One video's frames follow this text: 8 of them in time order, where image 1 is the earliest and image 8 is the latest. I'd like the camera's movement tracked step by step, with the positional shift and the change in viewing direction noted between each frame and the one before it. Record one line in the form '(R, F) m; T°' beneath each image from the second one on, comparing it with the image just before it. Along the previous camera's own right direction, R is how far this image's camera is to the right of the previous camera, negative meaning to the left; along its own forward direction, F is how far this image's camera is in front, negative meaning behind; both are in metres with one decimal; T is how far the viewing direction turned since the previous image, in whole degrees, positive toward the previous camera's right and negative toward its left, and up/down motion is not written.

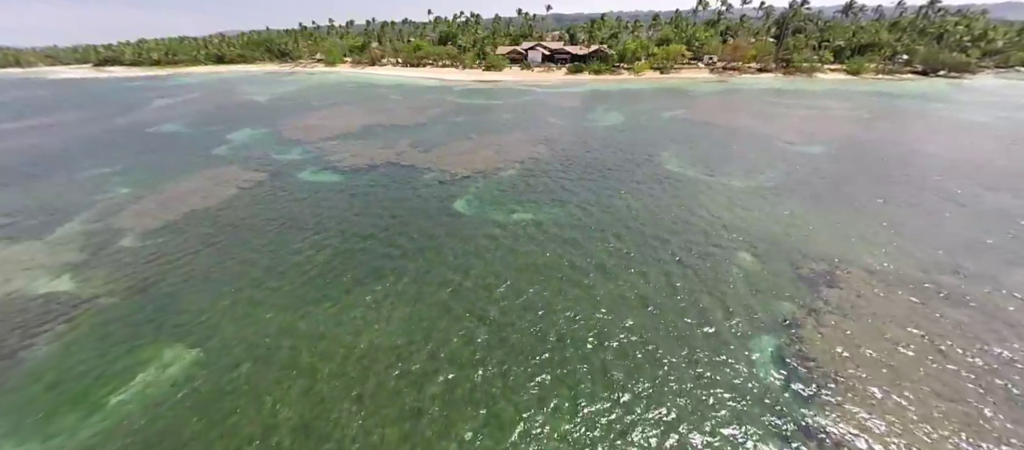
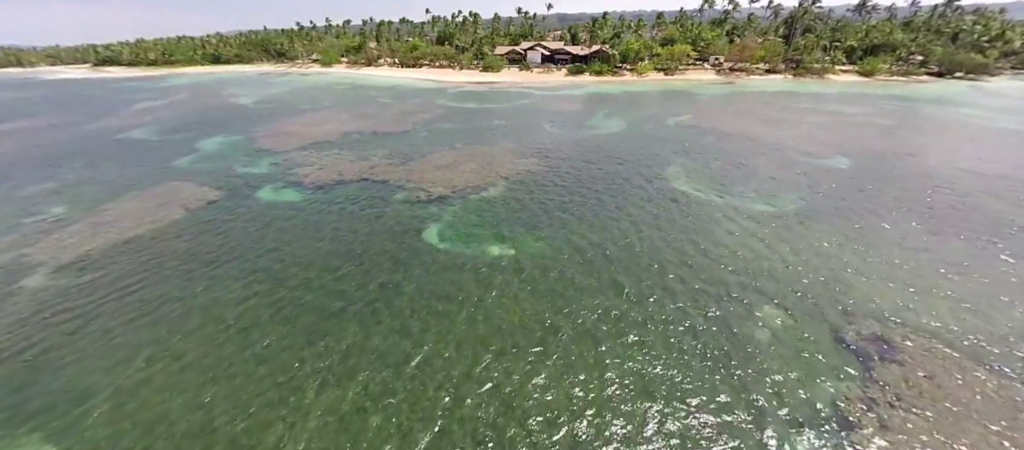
(+1.0, +4.3) m; 0°
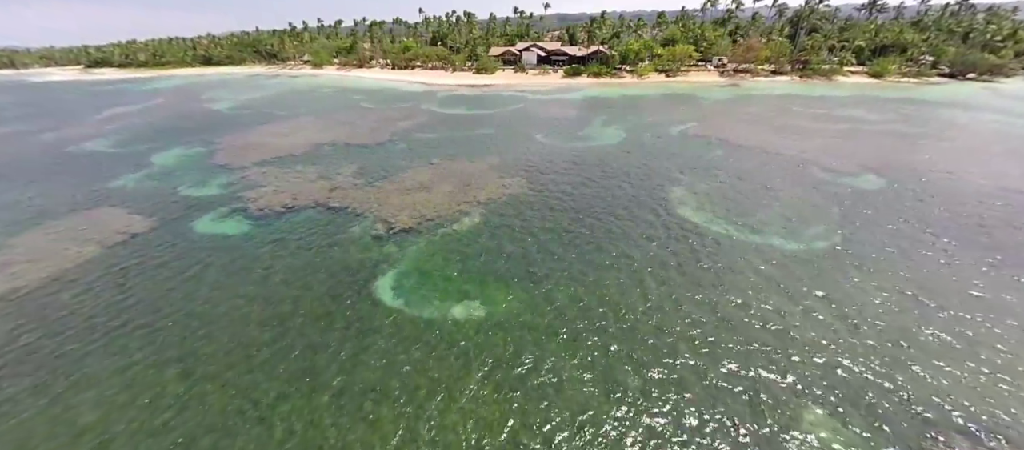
(+1.1, +4.8) m; 0°
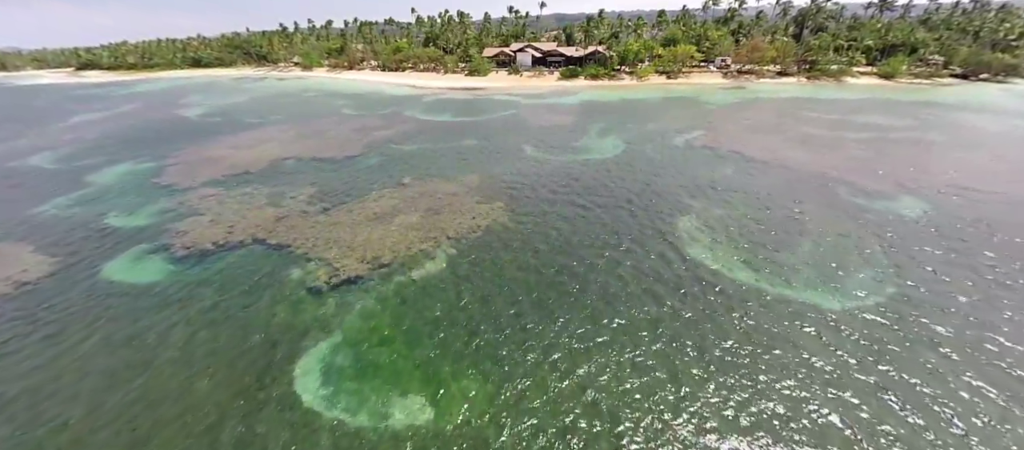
(+1.2, +4.9) m; 0°
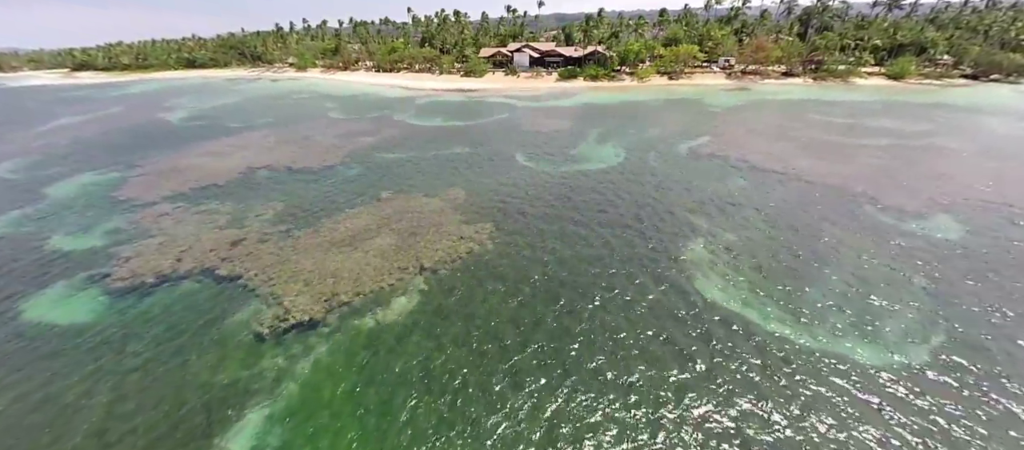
(+0.8, +3.1) m; 0°
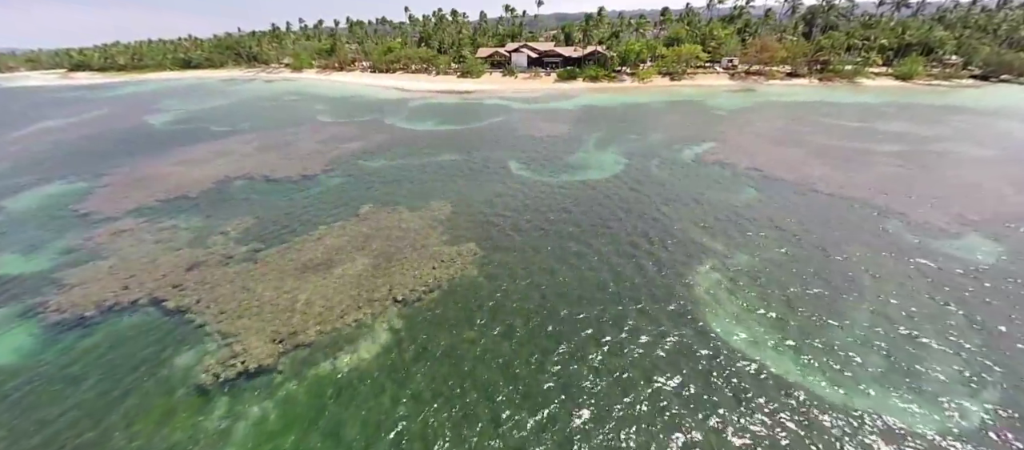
(+0.7, +2.5) m; 0°
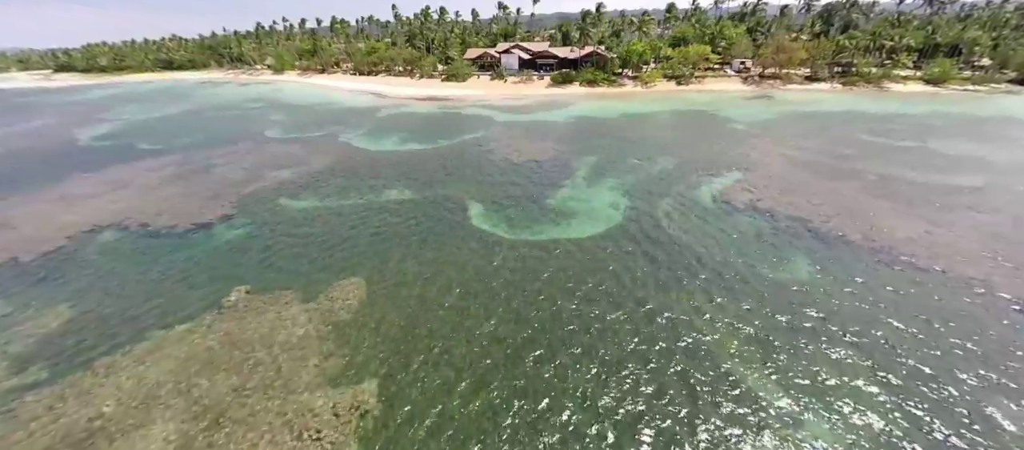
(+2.7, +9.0) m; 0°
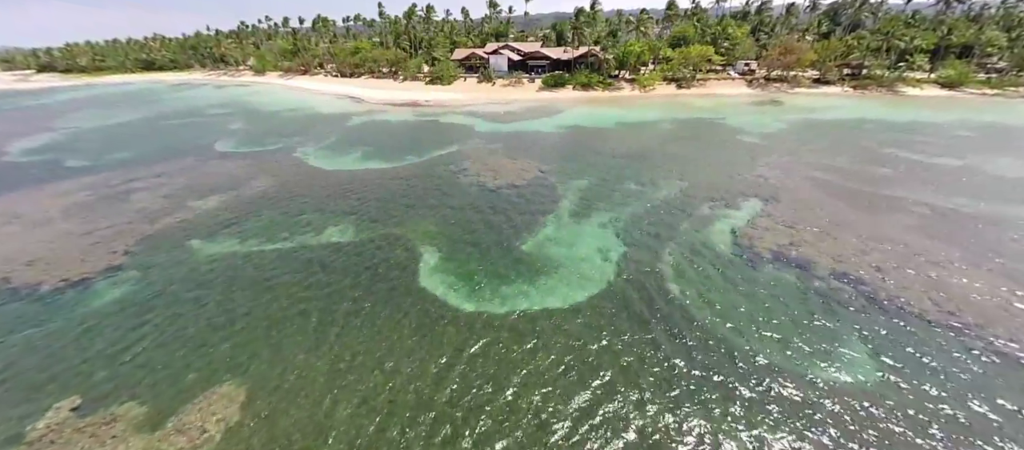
(+1.7, +5.8) m; 0°
